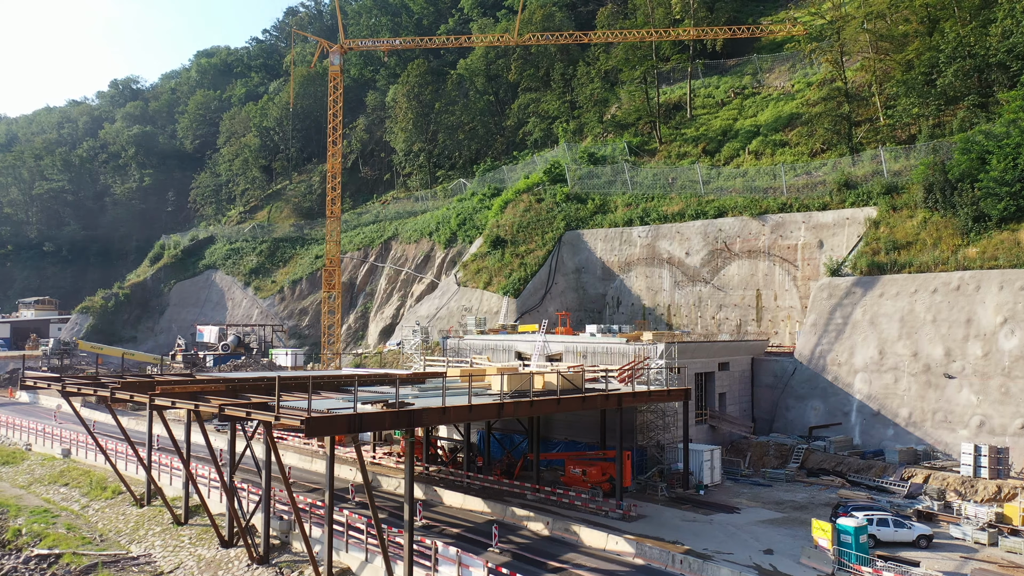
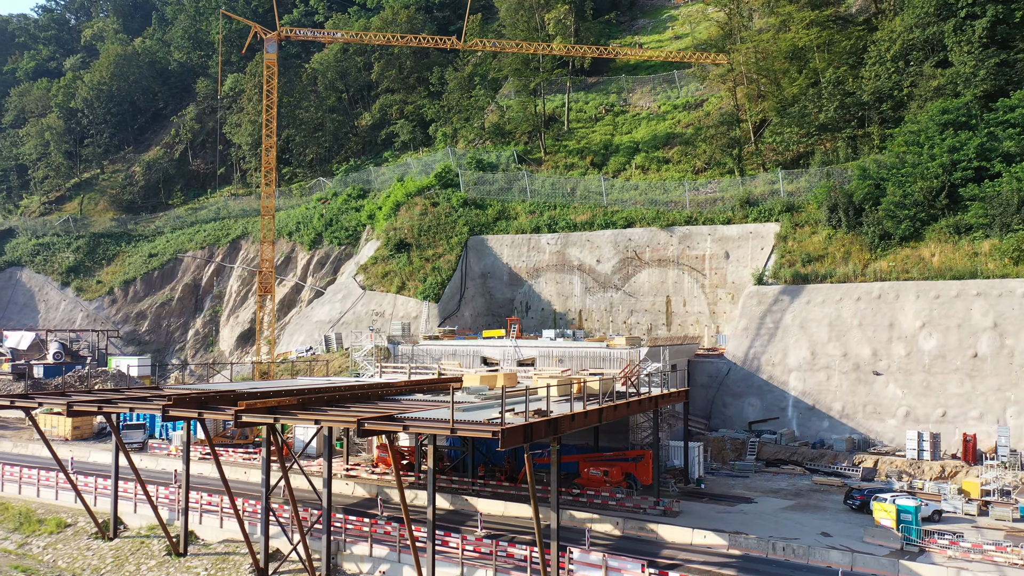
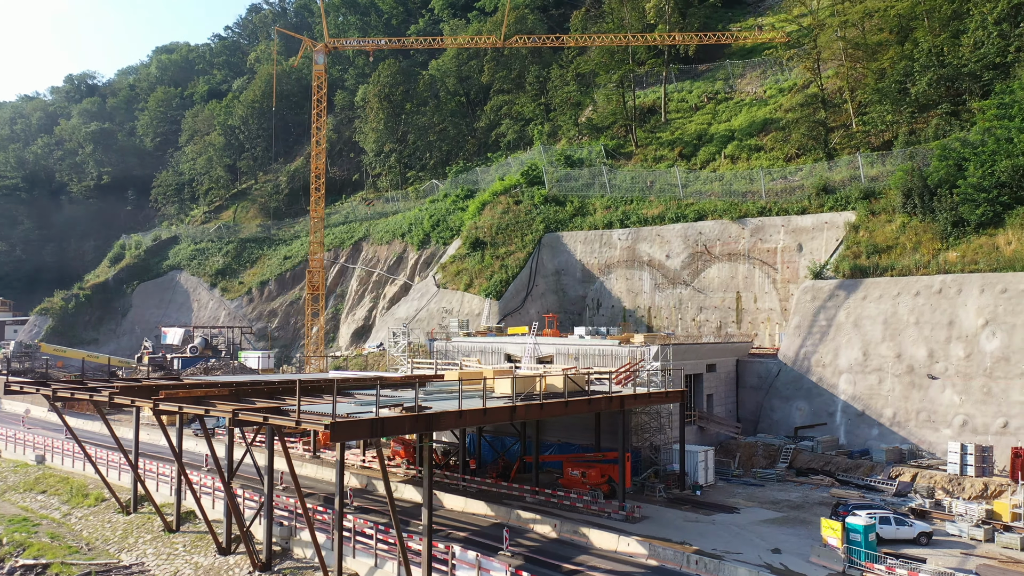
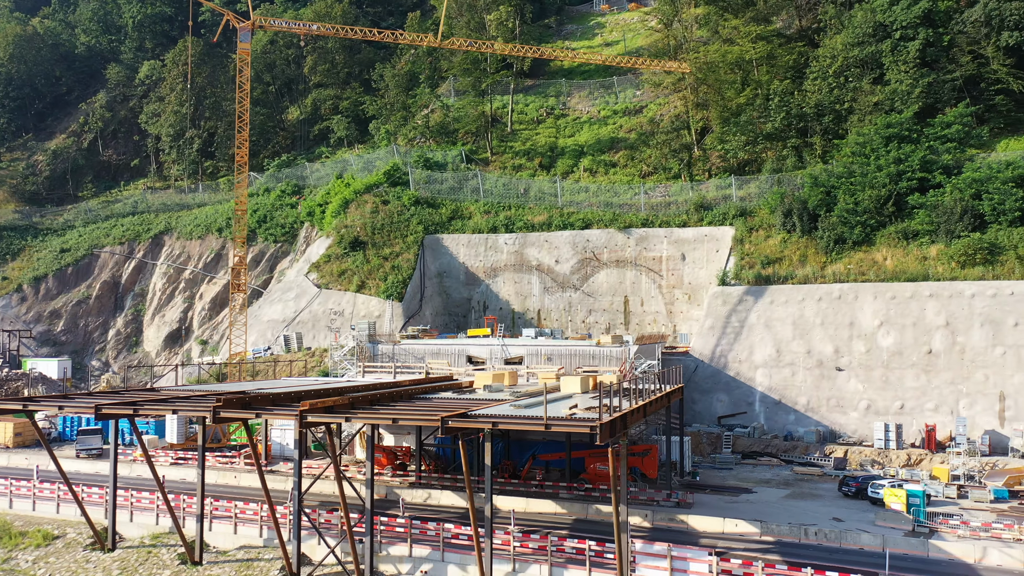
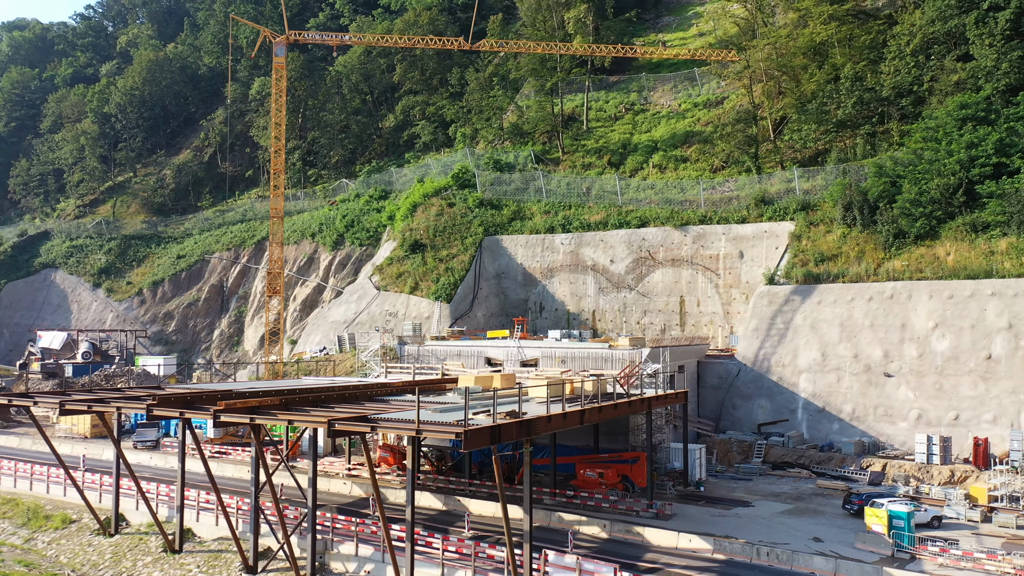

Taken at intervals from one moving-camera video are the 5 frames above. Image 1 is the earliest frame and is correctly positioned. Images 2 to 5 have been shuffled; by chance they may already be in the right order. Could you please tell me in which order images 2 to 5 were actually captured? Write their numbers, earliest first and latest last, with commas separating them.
3, 5, 2, 4
